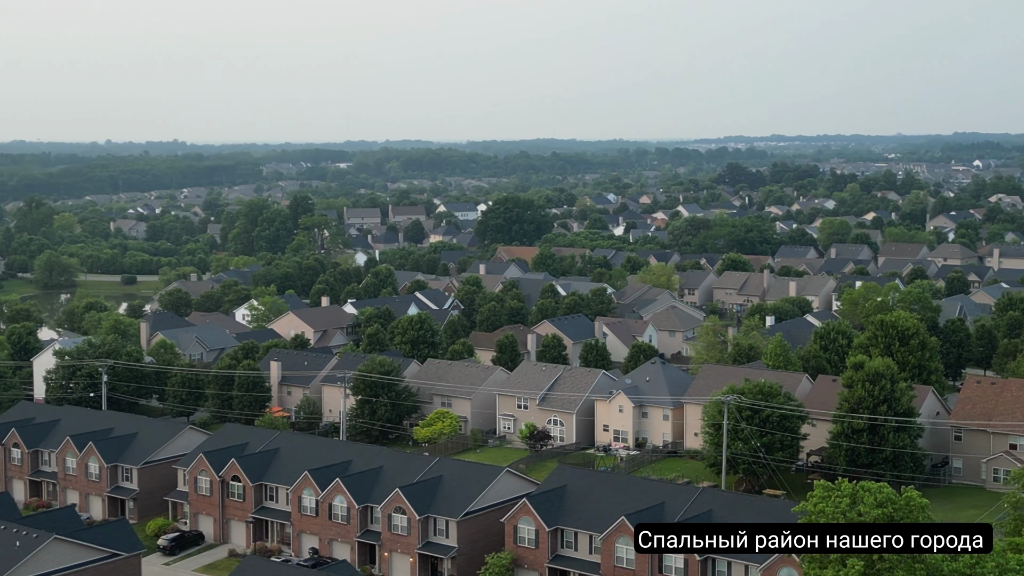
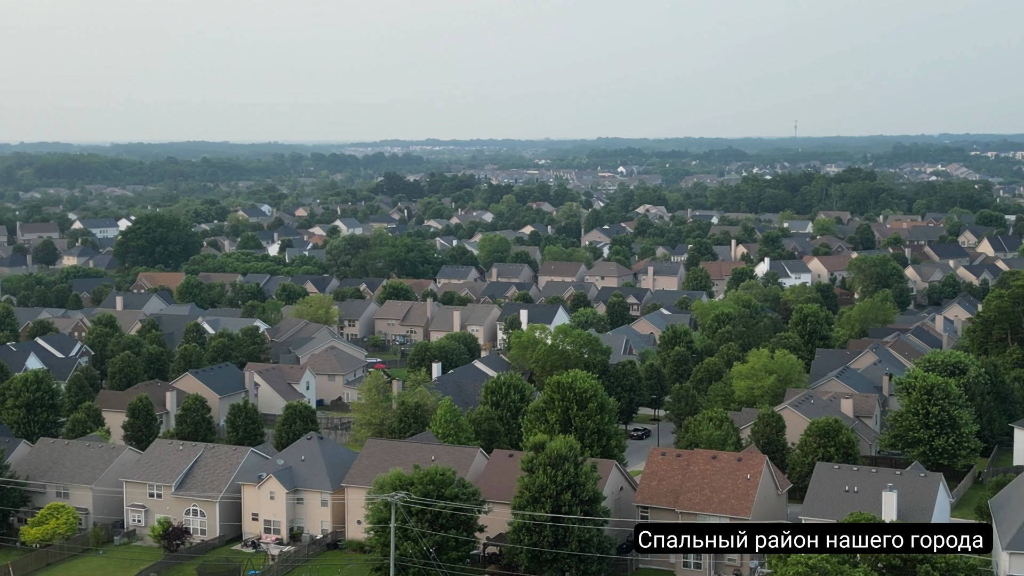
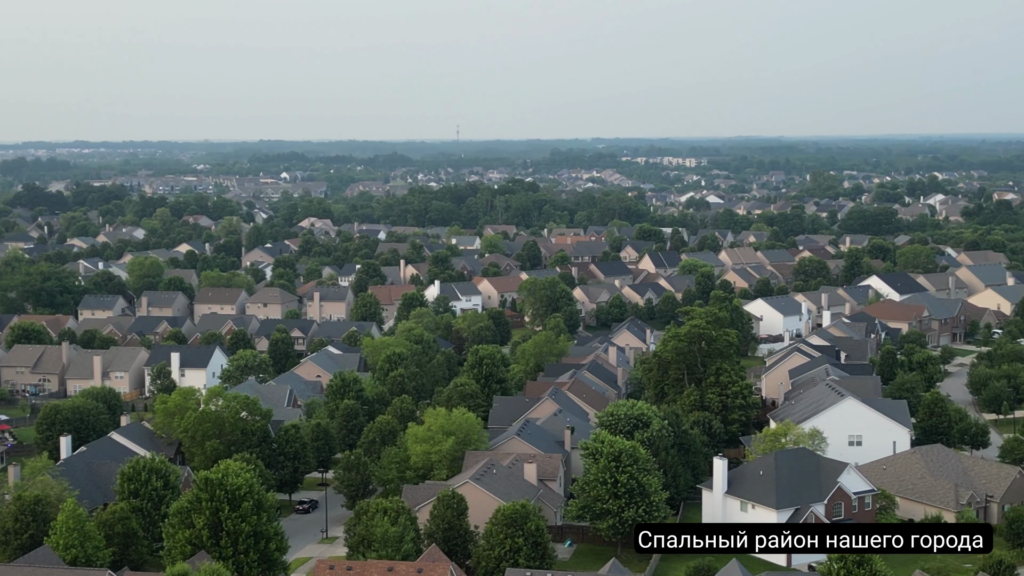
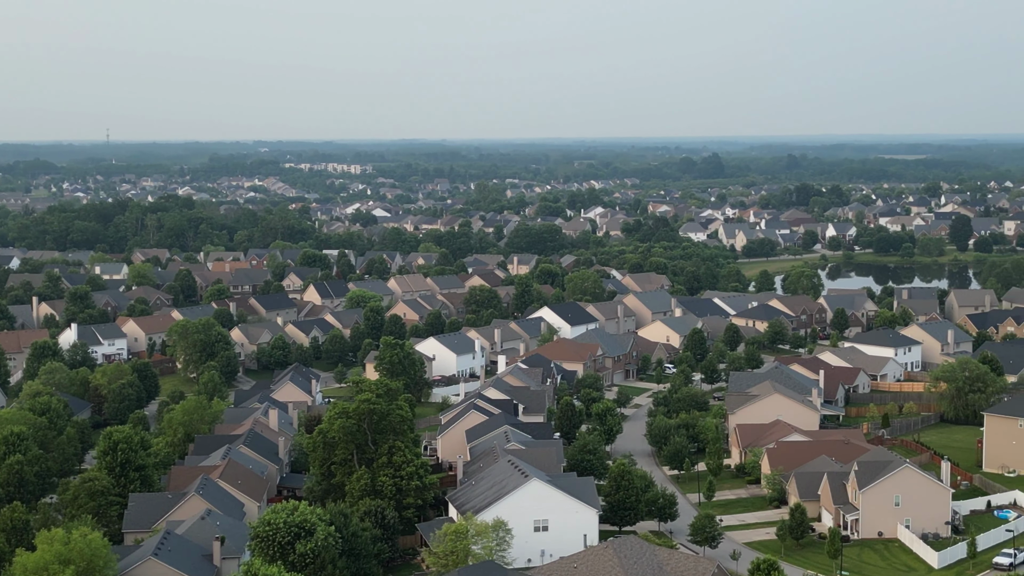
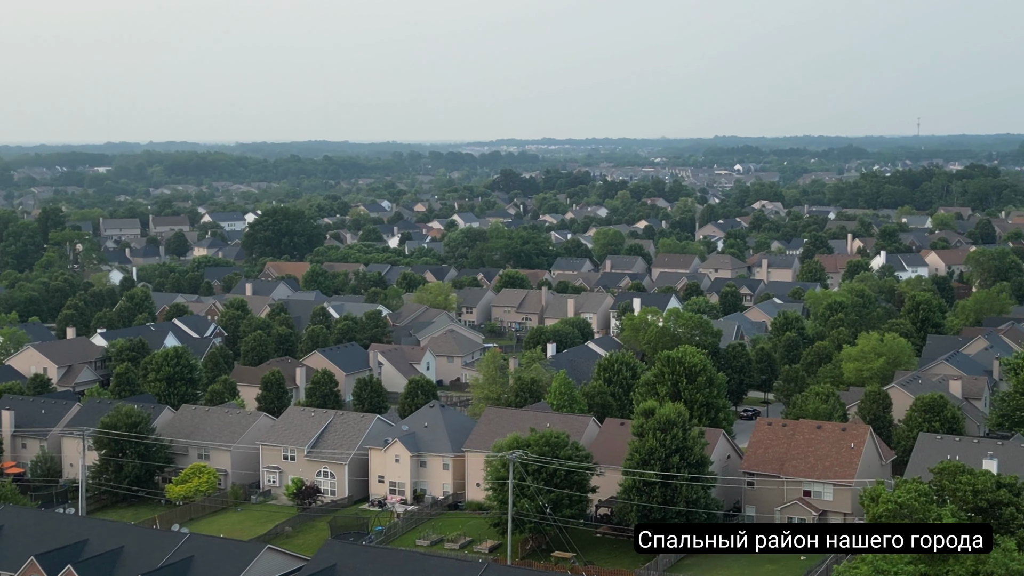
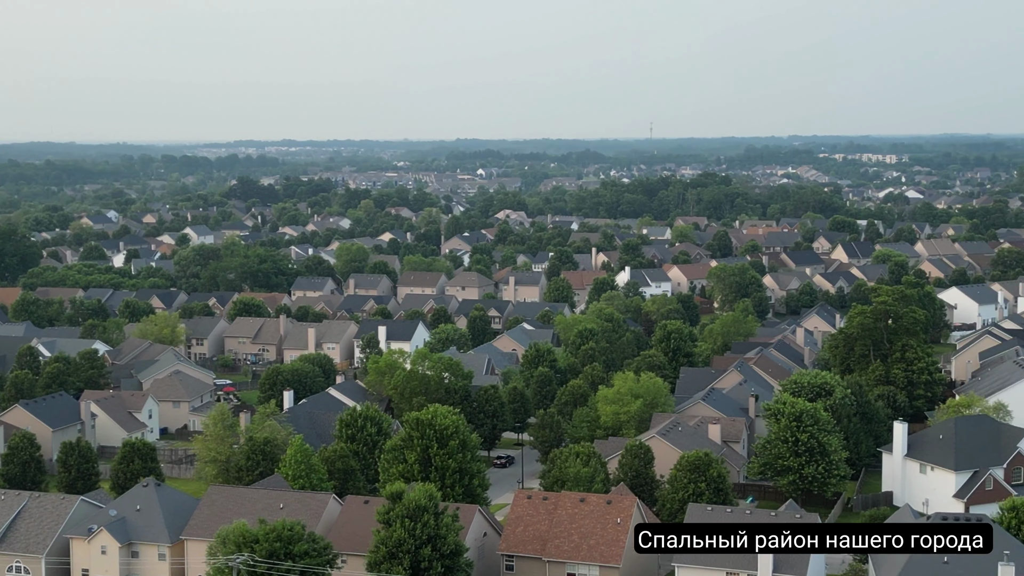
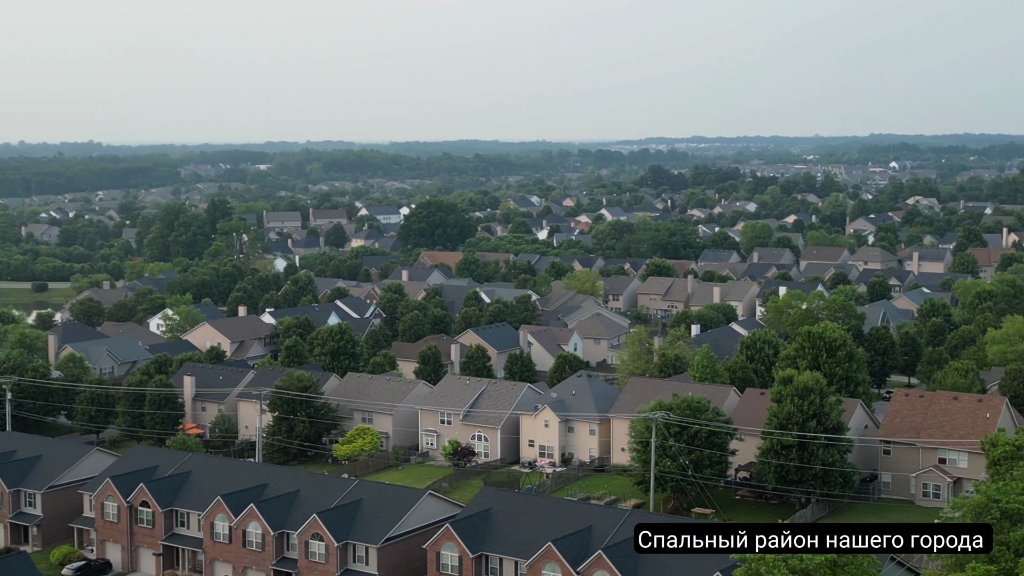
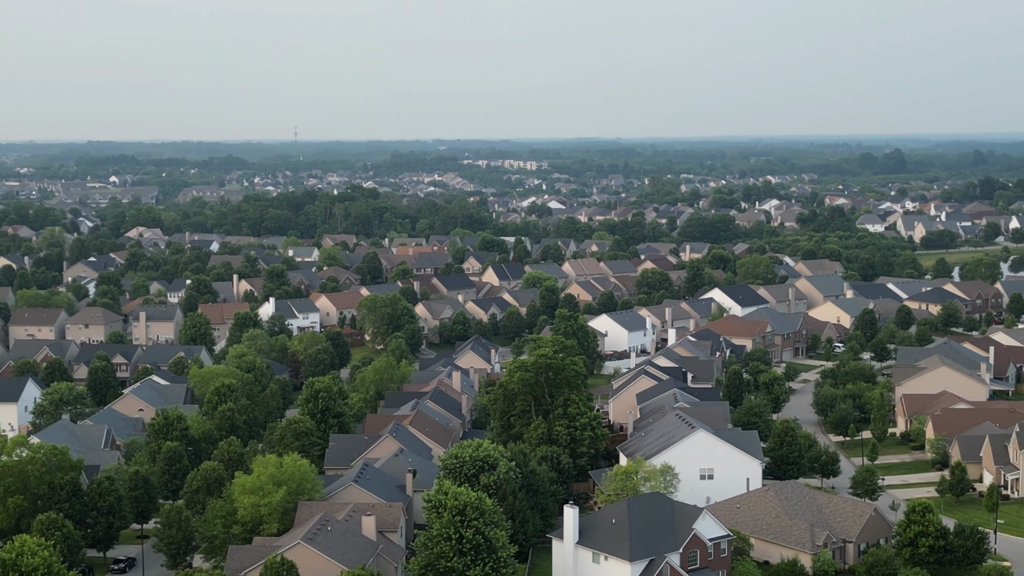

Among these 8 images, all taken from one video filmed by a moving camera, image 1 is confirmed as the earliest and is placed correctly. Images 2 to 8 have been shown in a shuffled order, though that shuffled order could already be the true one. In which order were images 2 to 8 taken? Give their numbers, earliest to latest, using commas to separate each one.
7, 5, 2, 6, 3, 8, 4
